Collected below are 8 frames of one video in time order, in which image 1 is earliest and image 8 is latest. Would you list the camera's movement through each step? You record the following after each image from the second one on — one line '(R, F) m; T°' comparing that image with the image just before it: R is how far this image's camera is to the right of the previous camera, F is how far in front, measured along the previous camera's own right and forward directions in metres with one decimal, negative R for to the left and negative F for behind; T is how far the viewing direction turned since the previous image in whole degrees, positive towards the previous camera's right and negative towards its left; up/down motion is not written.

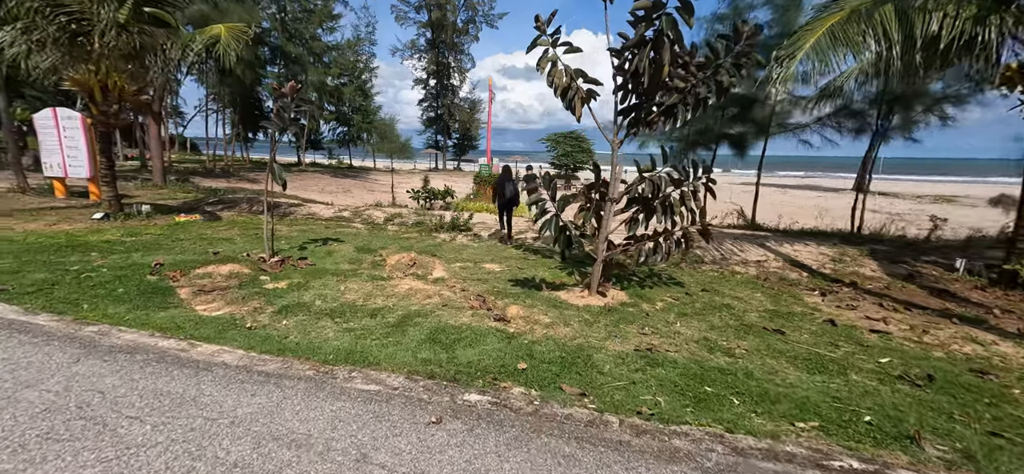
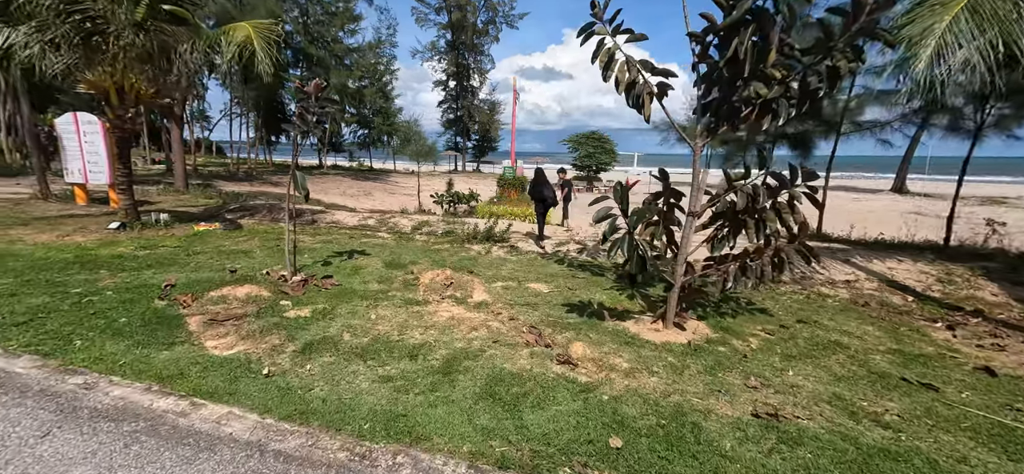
(-0.4, +0.7) m; -2°
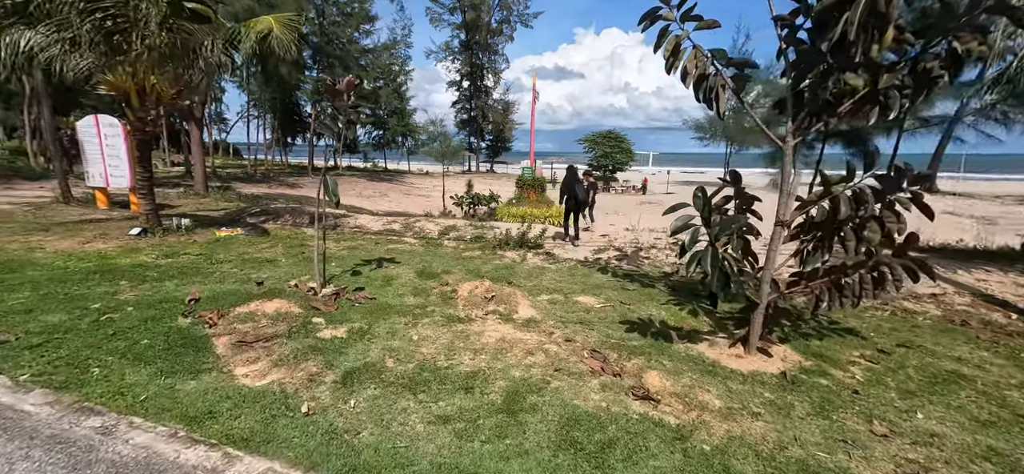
(-0.4, +0.4) m; -2°
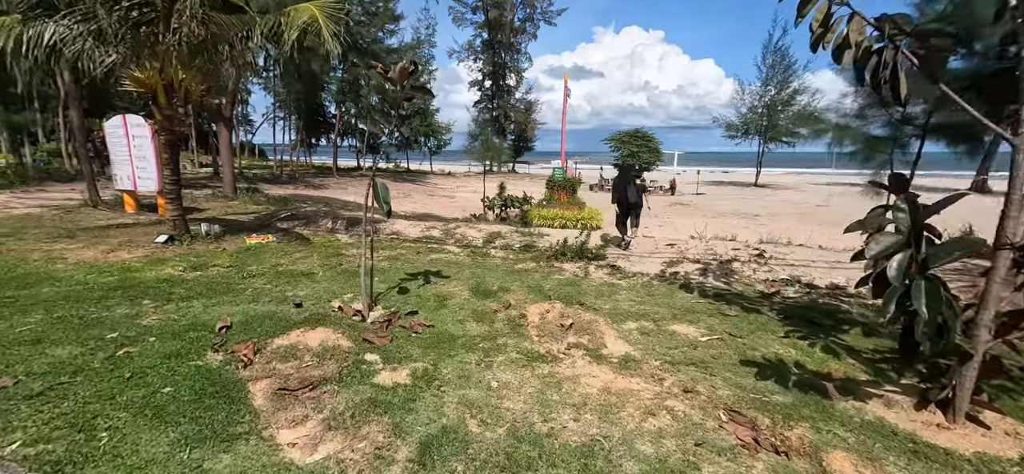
(-0.6, +0.7) m; -2°
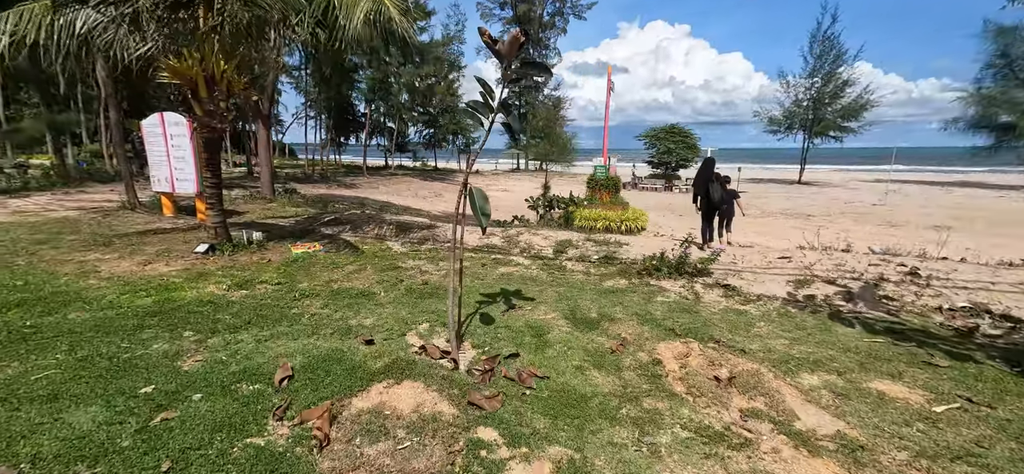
(-0.8, +0.9) m; -3°
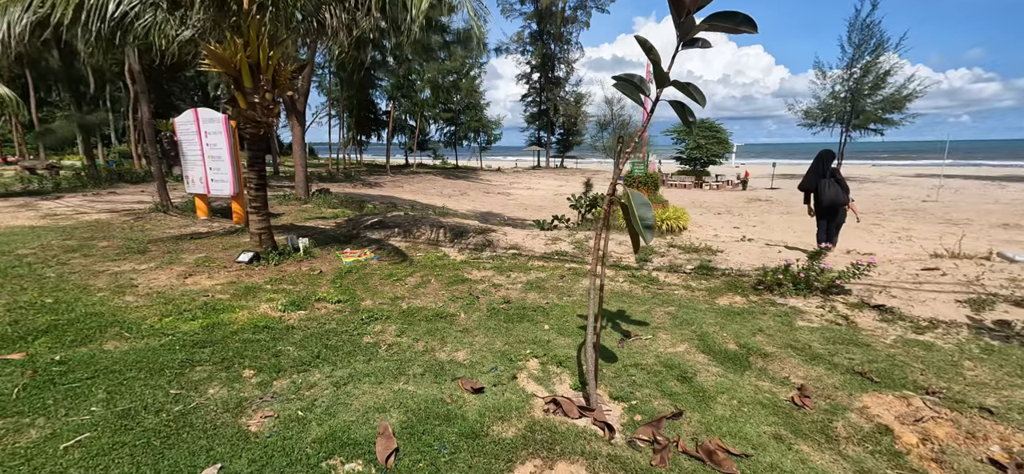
(-0.8, +0.8) m; -2°
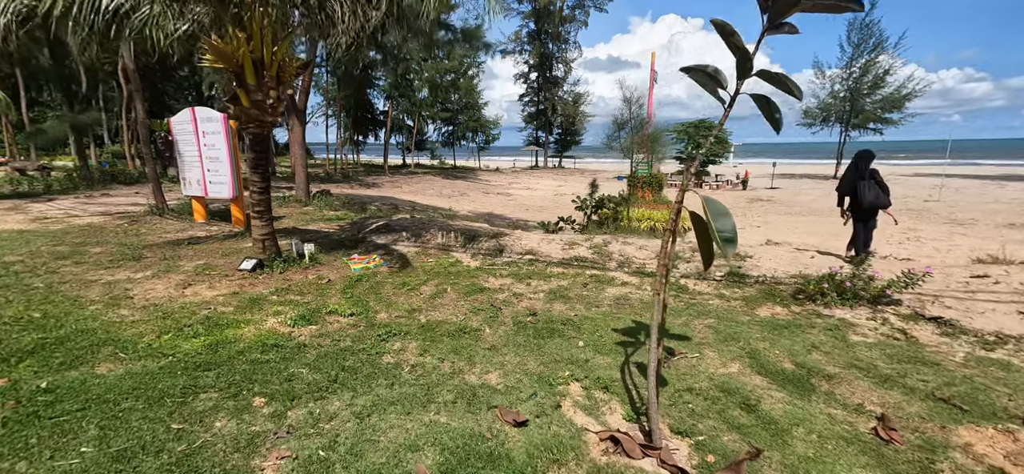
(-0.3, +0.3) m; 0°
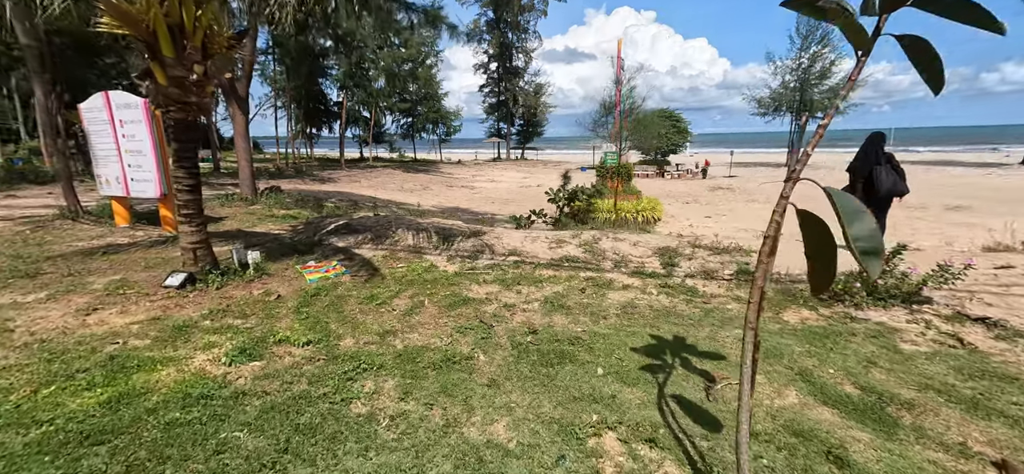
(-0.2, +0.7) m; +5°
